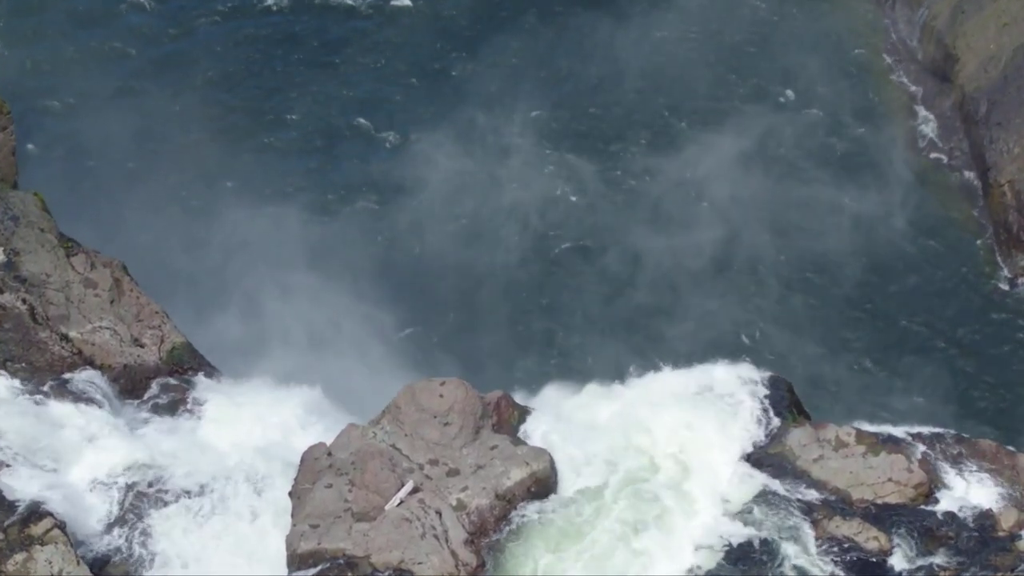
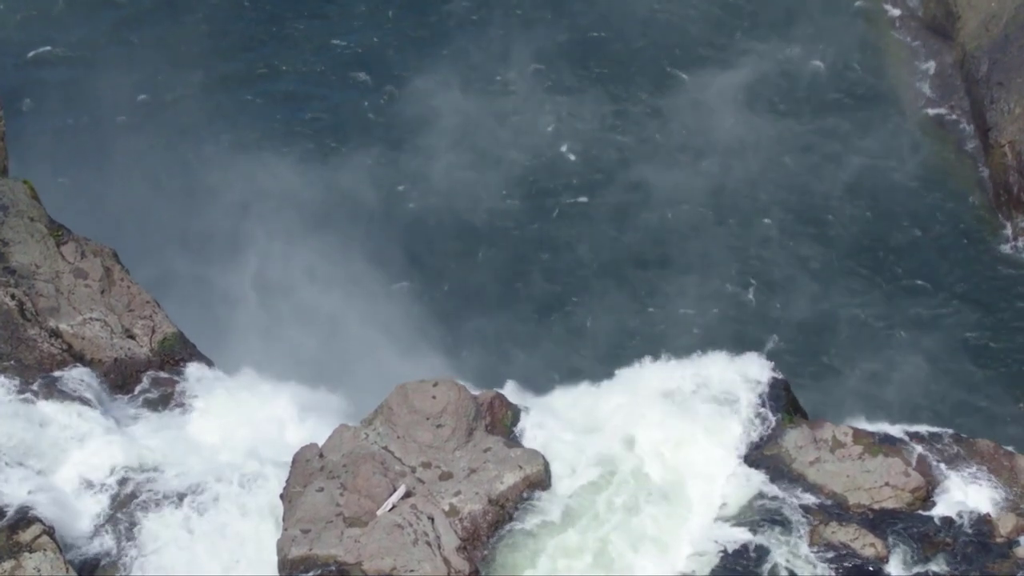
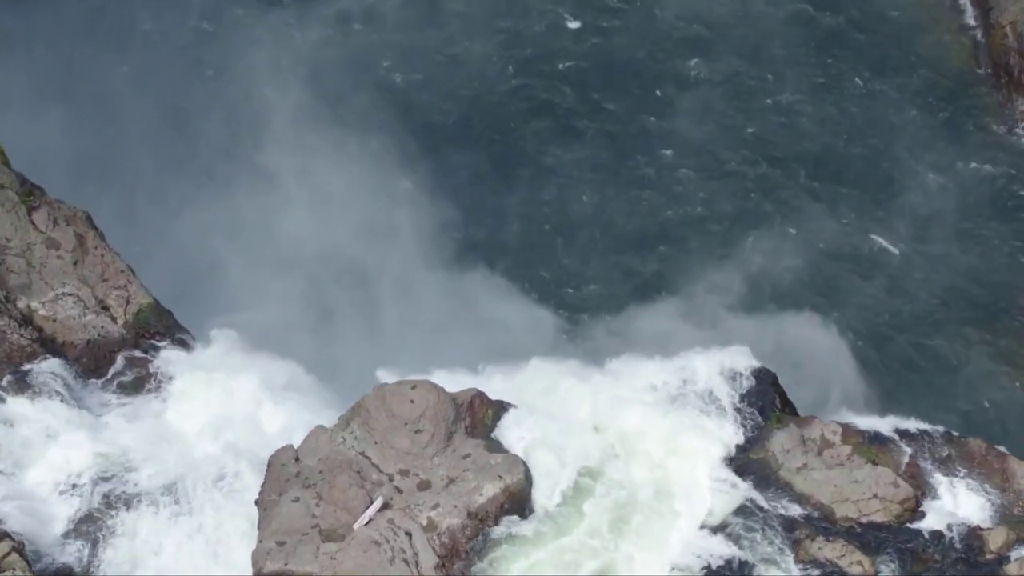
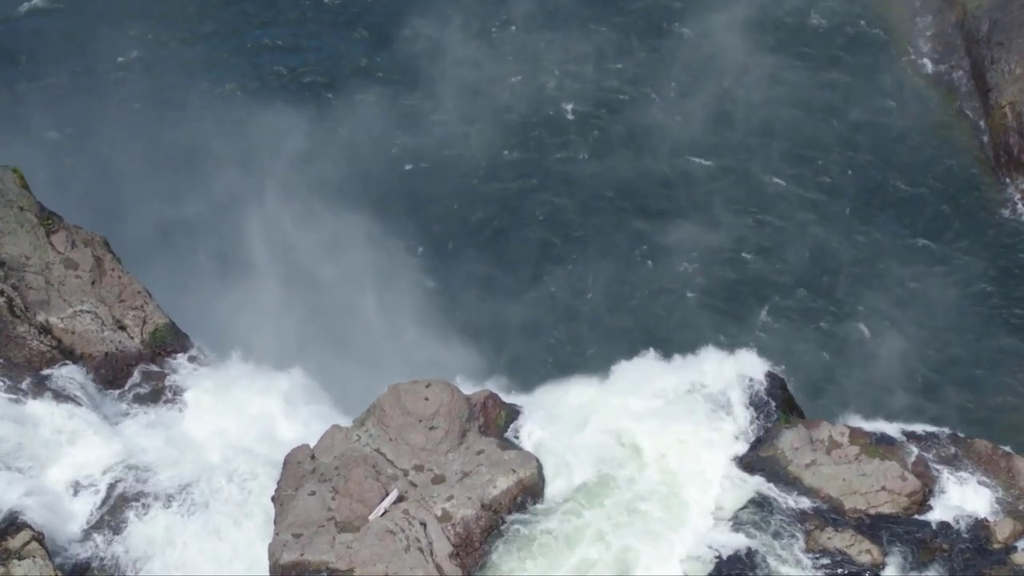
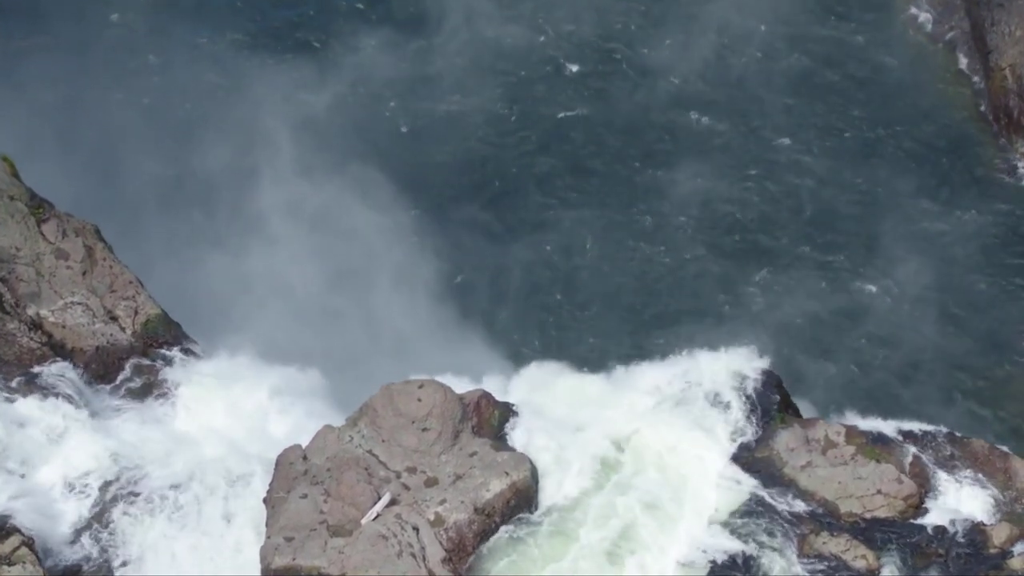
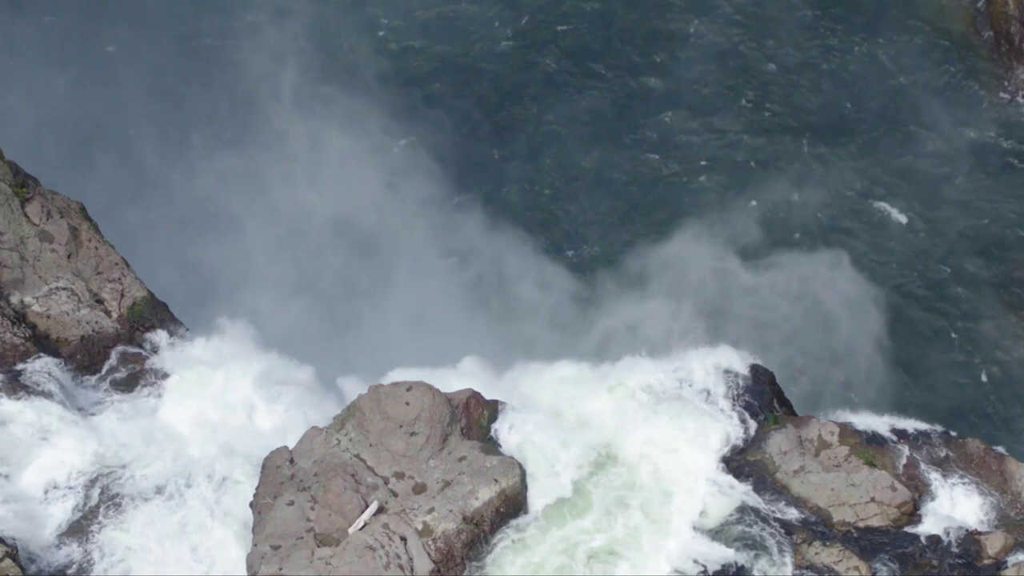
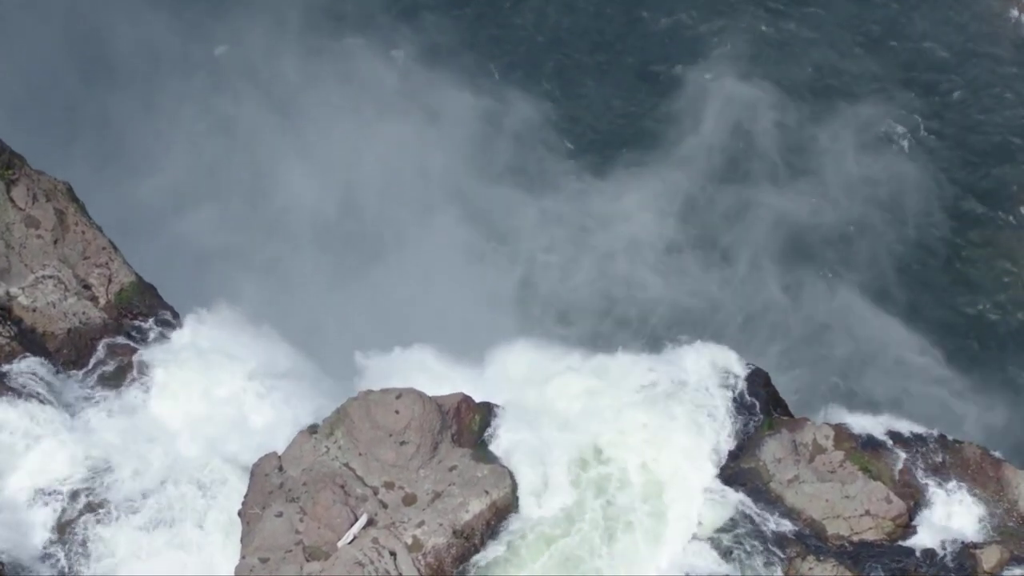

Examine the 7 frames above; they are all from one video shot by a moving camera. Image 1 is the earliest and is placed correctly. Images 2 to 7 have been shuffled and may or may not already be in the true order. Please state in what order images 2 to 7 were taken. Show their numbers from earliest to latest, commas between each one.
2, 4, 5, 3, 6, 7
